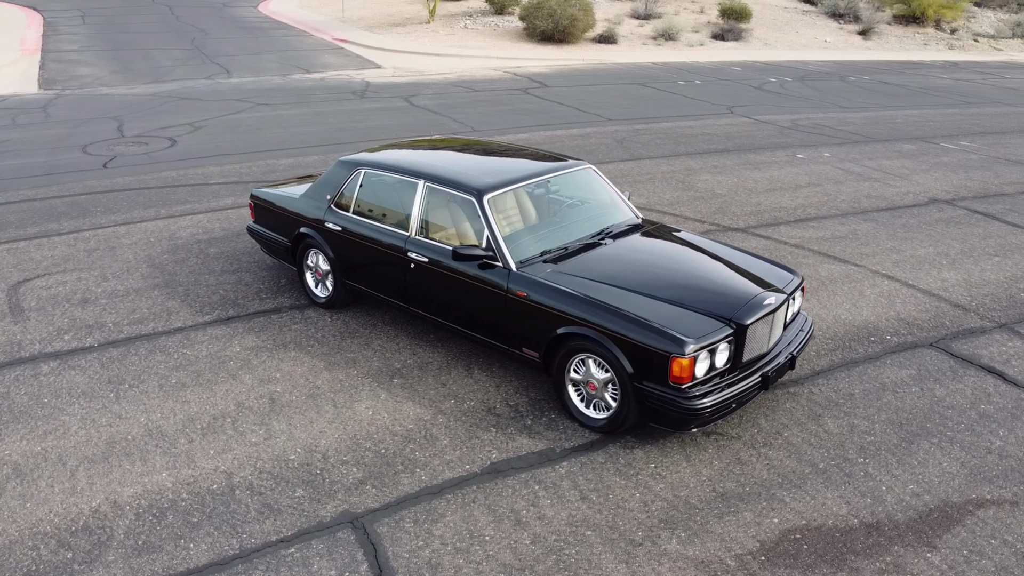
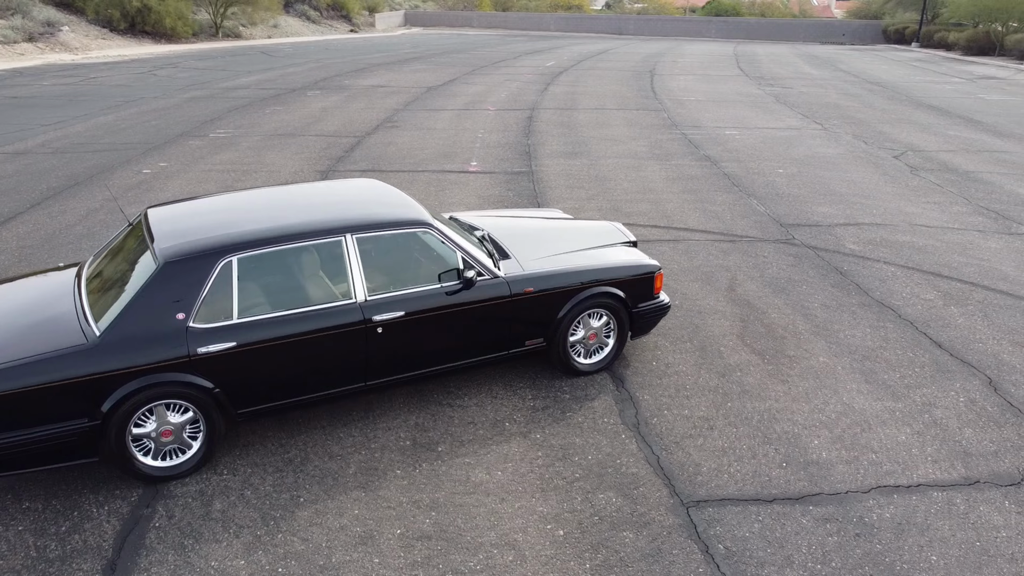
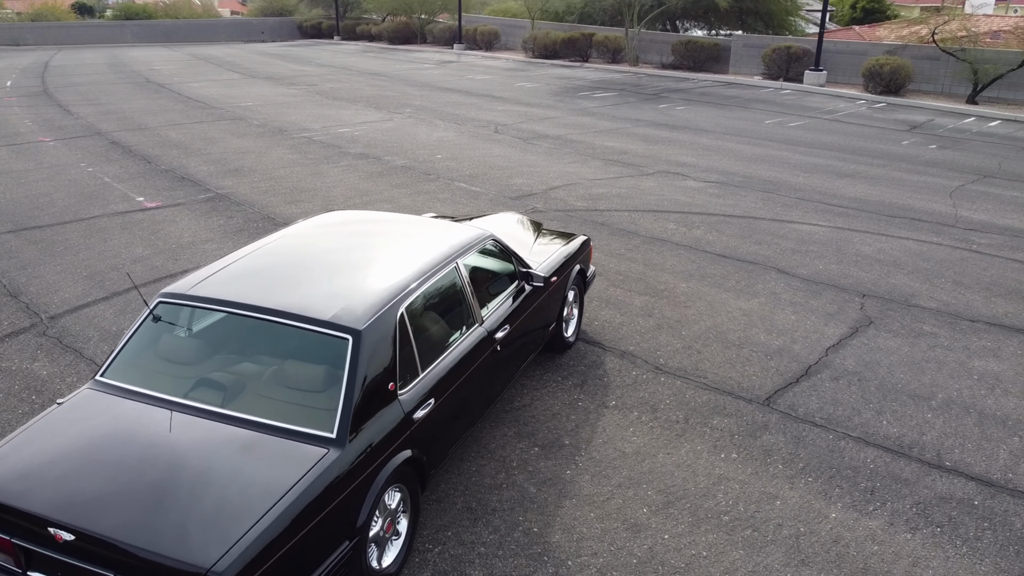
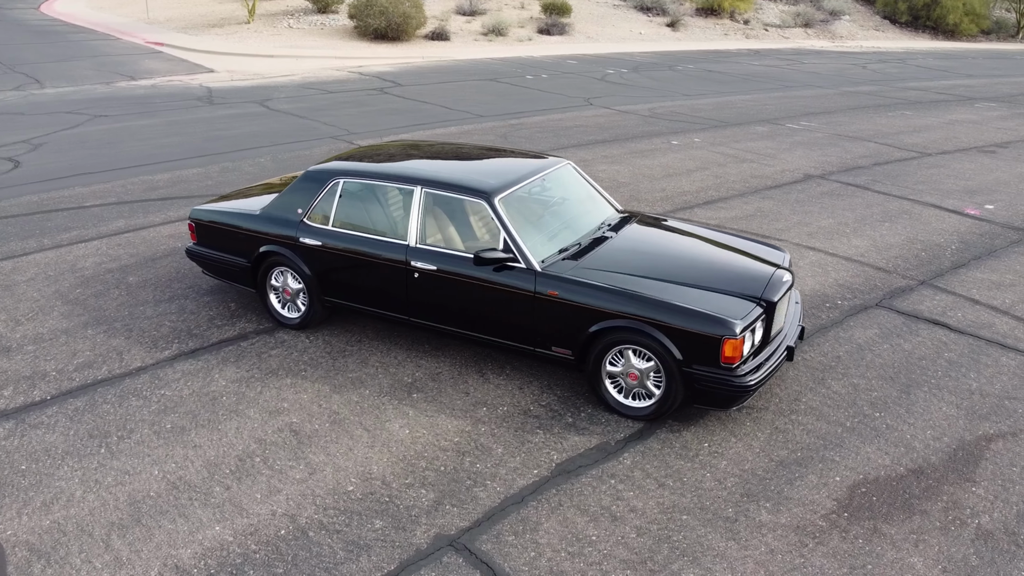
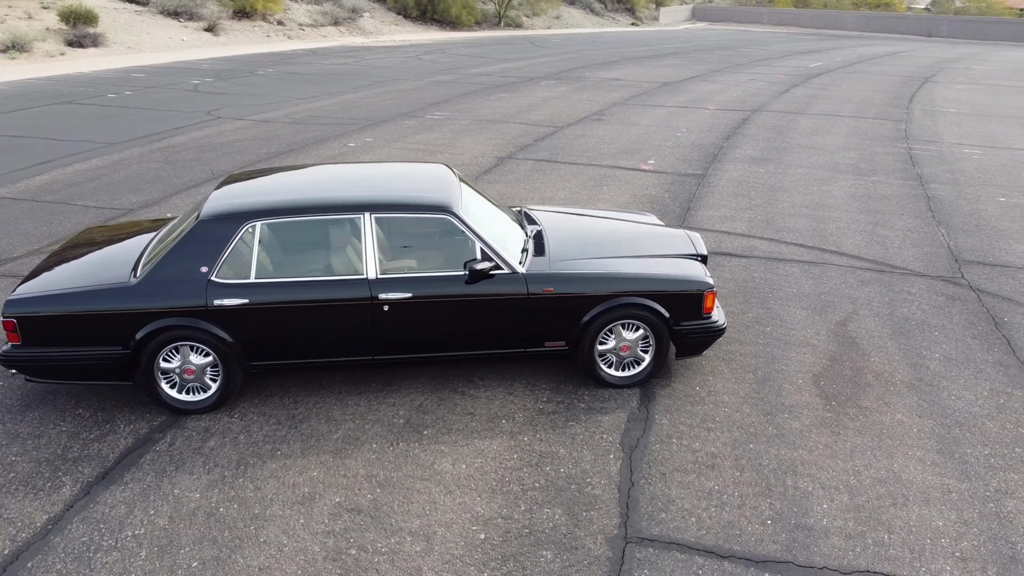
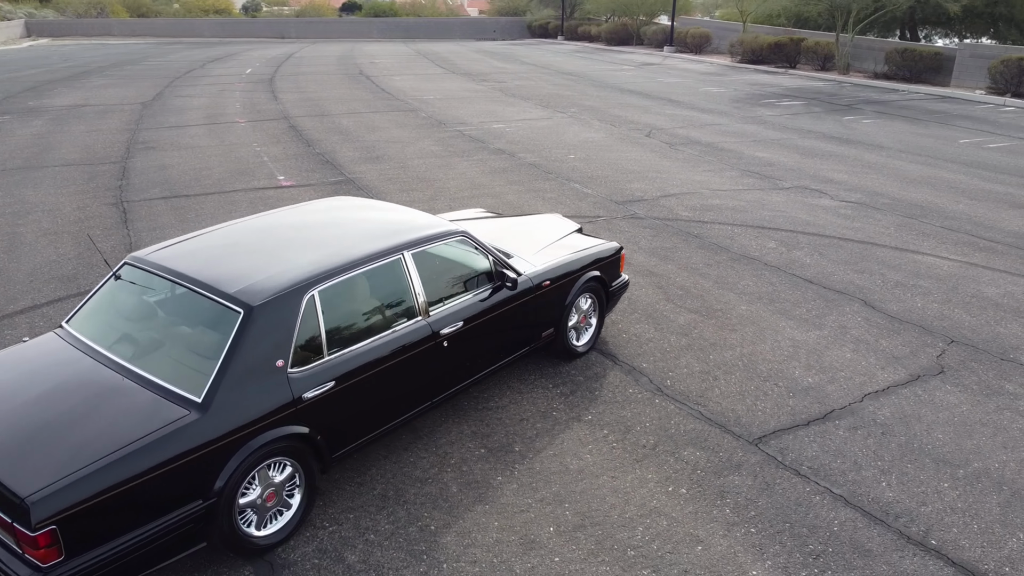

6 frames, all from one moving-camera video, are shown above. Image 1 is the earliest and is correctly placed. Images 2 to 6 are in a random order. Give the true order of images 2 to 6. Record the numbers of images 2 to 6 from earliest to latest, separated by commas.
4, 5, 2, 6, 3
